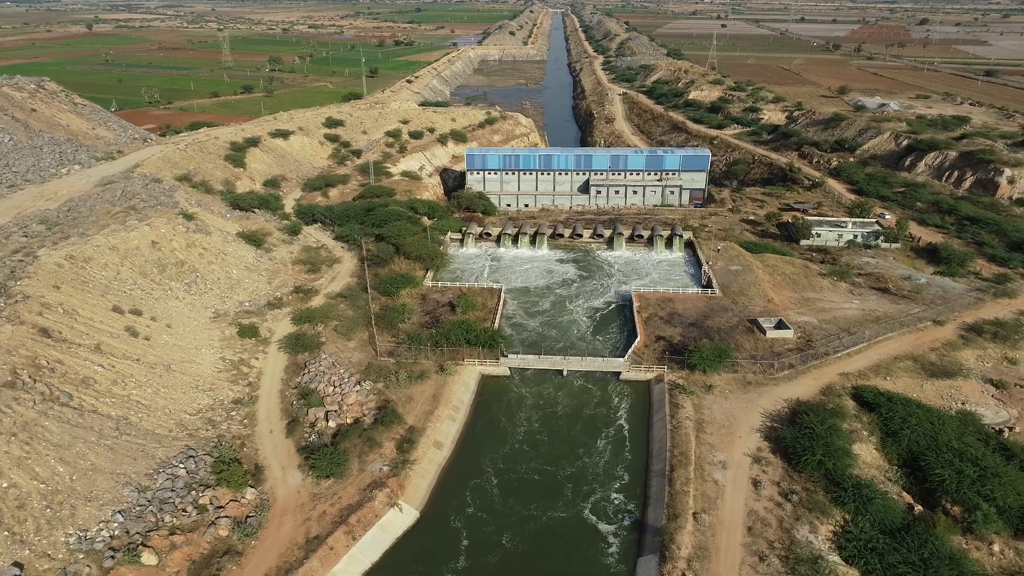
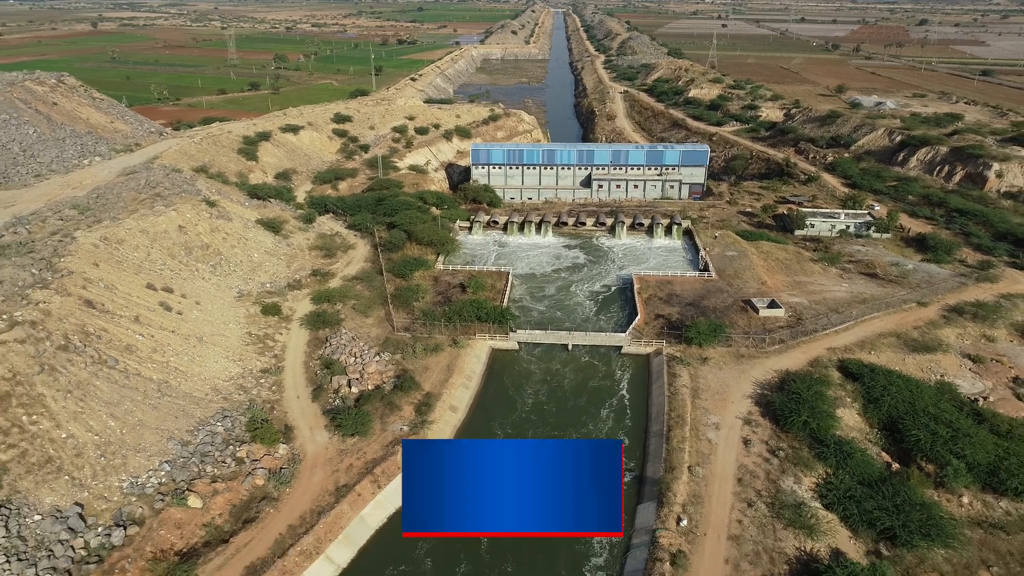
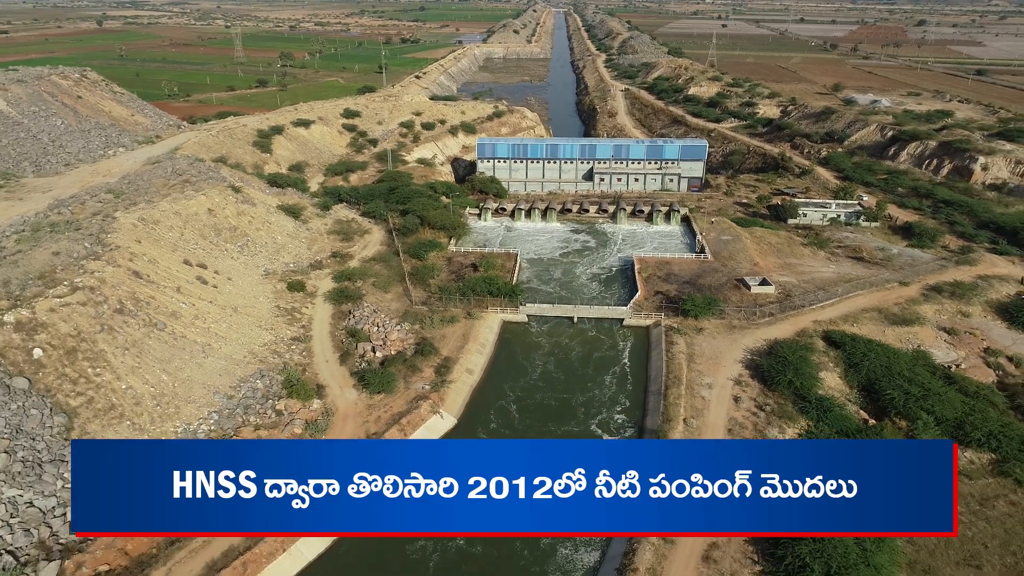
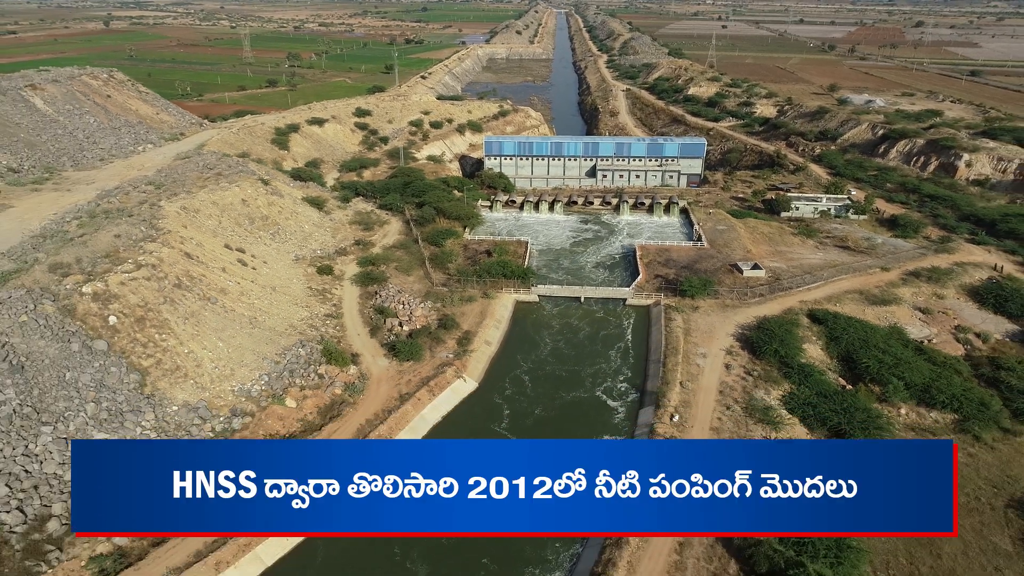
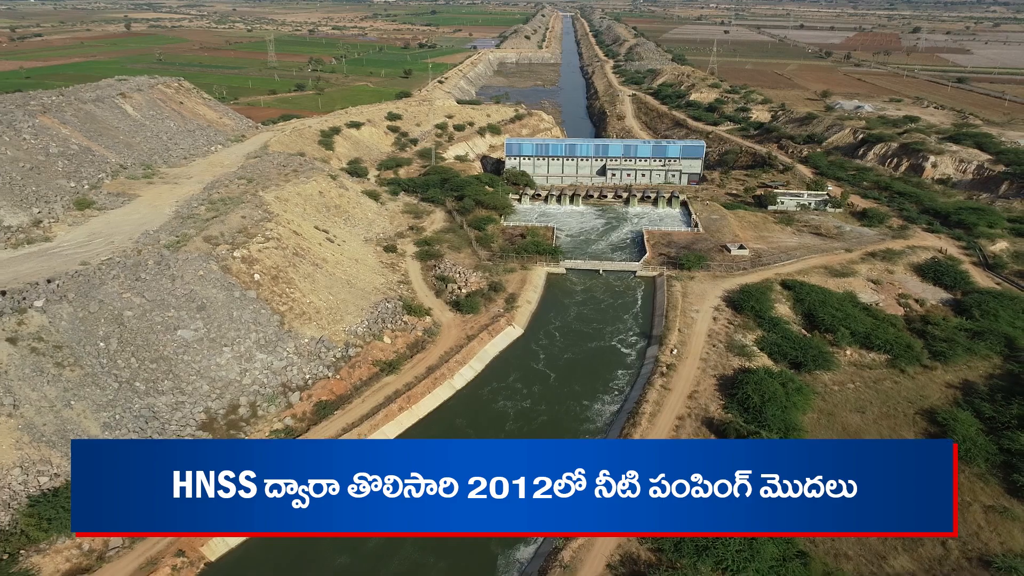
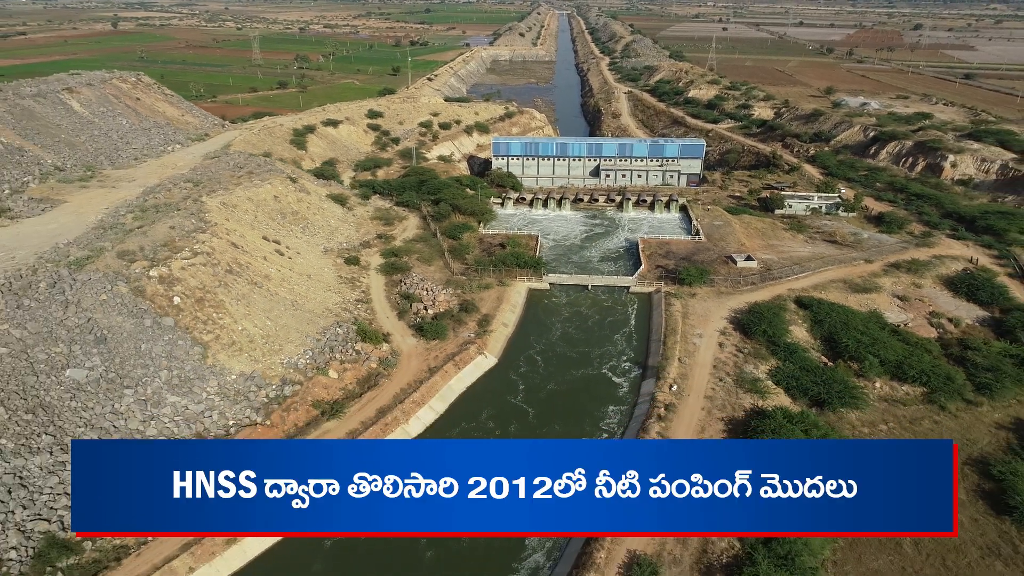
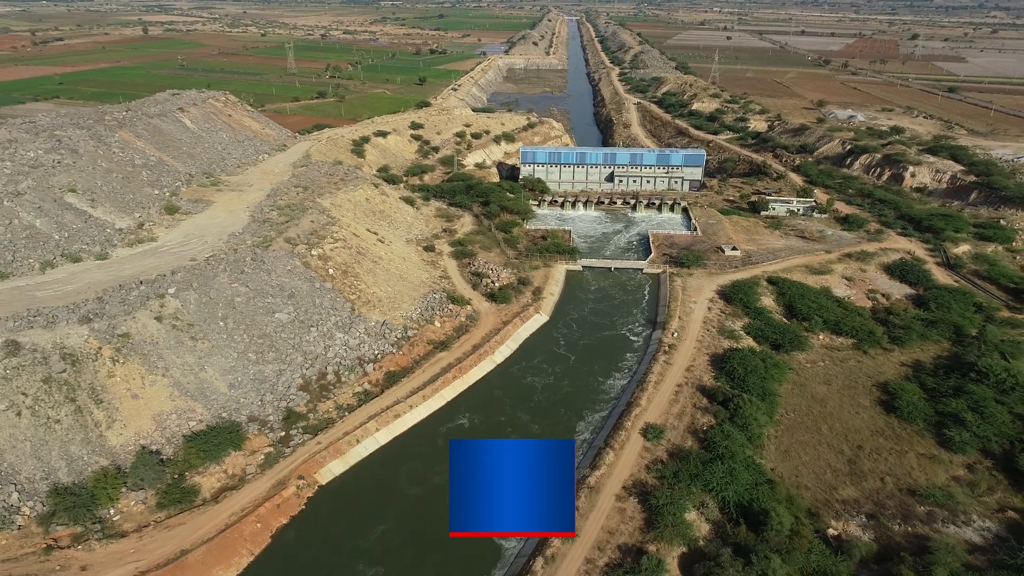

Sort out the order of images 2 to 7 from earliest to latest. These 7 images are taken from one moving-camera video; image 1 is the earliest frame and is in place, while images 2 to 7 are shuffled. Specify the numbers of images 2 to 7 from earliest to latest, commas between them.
2, 3, 4, 6, 5, 7
